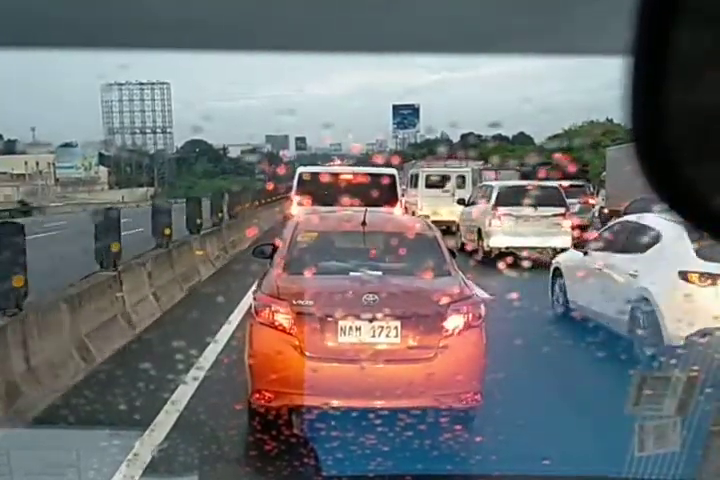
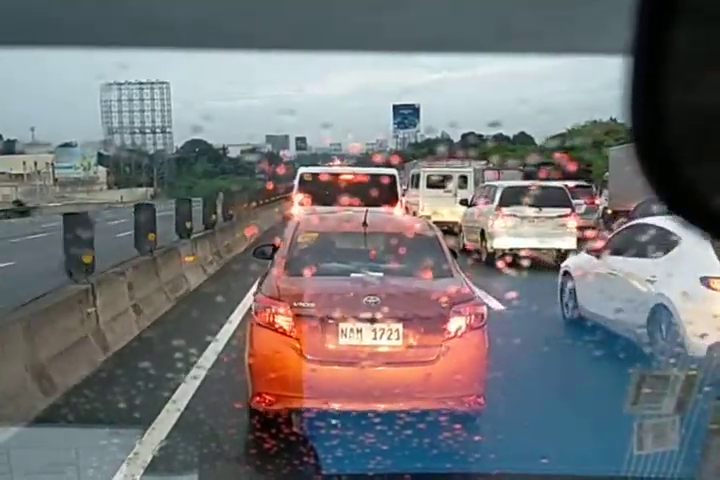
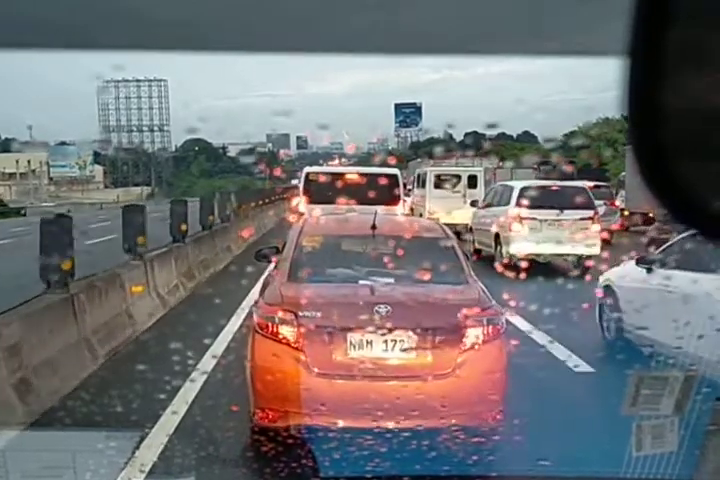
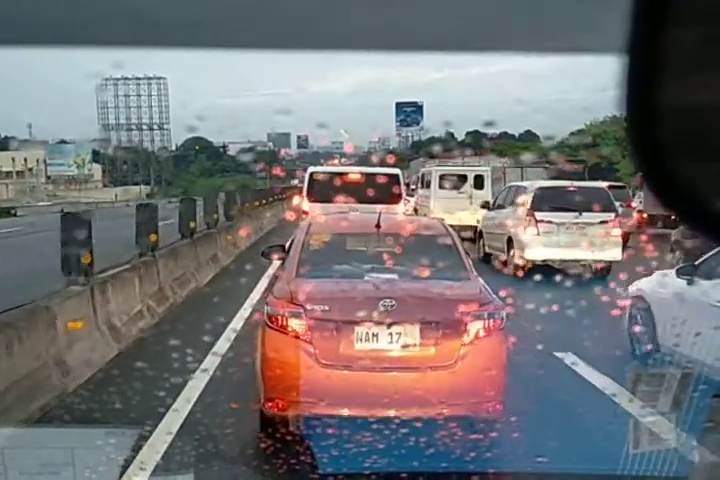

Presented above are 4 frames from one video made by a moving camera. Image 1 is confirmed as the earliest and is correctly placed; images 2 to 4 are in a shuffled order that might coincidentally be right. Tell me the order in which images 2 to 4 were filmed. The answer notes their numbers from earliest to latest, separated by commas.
2, 3, 4
